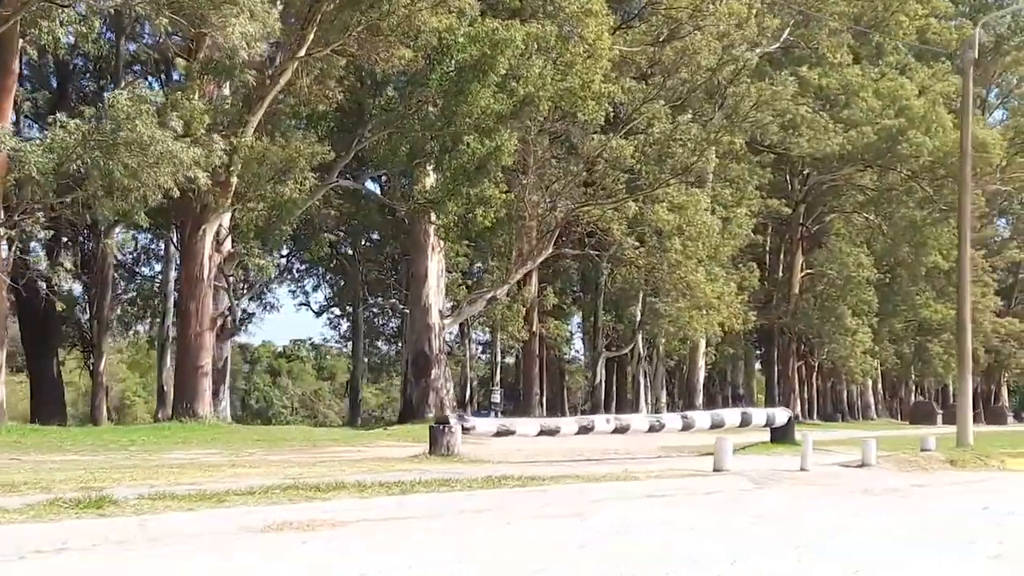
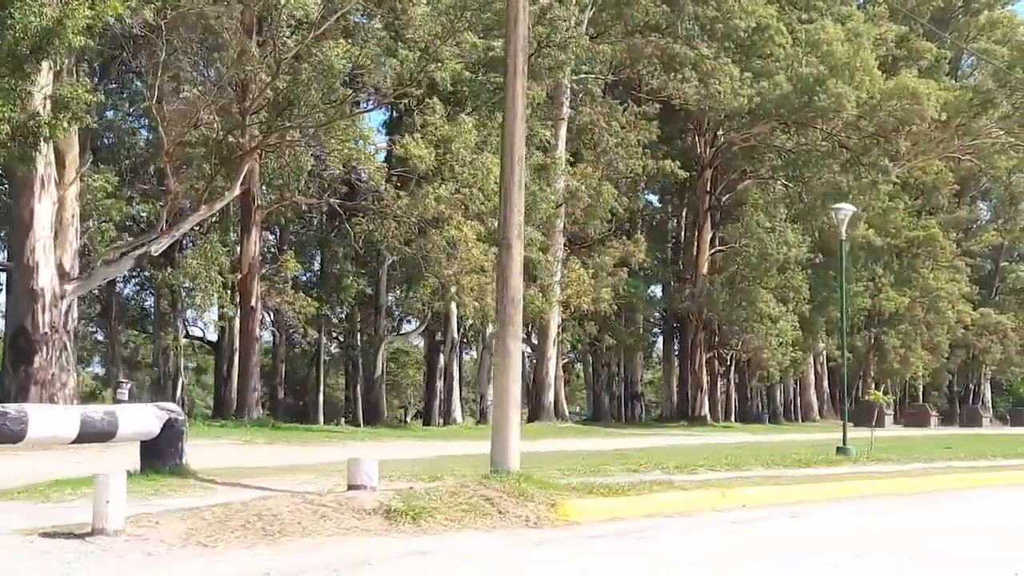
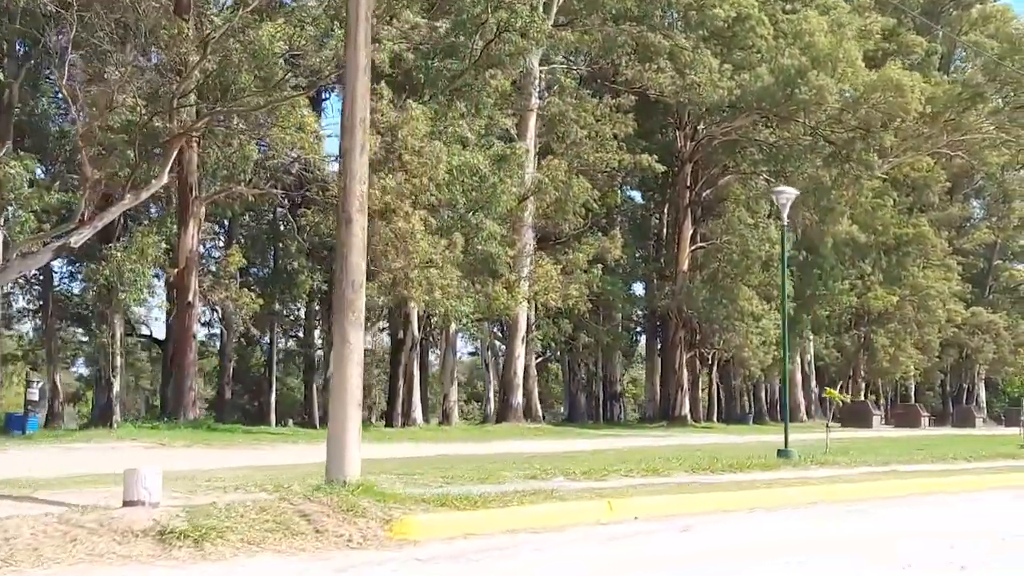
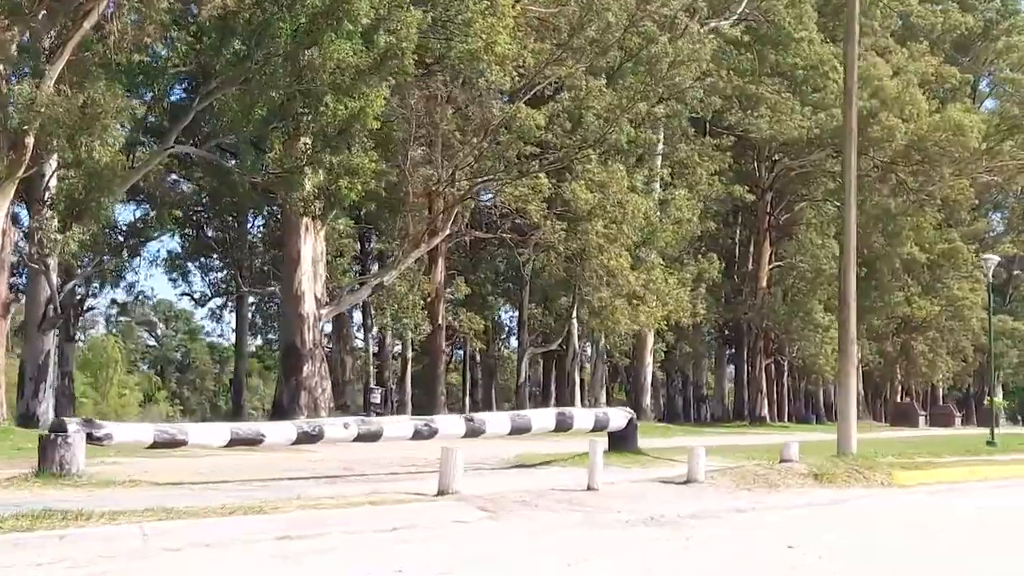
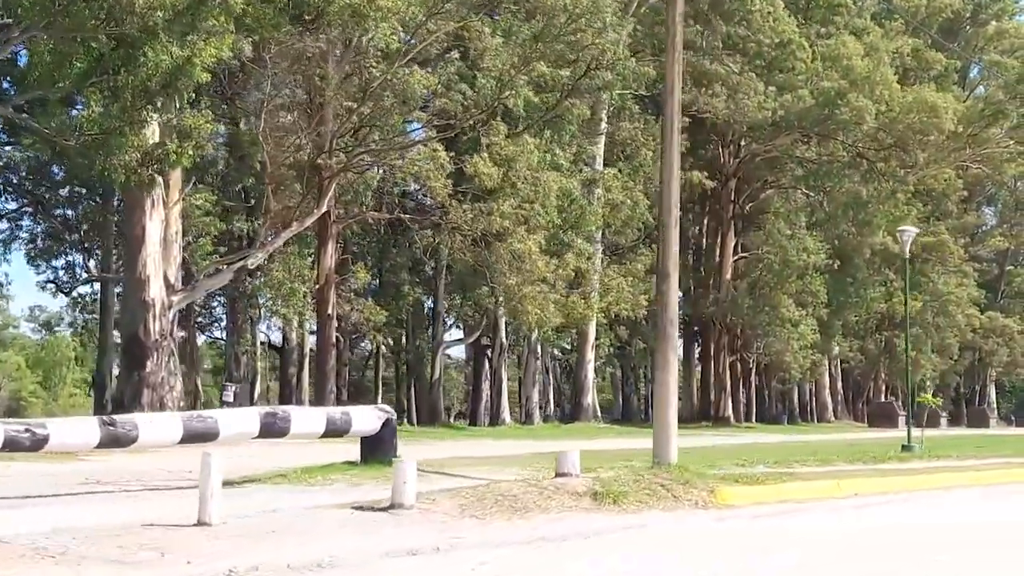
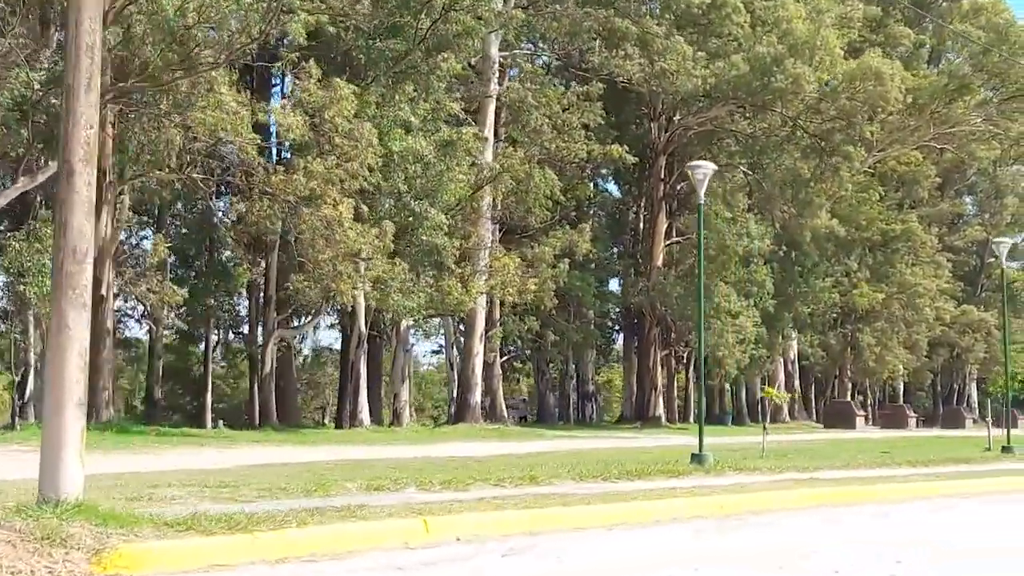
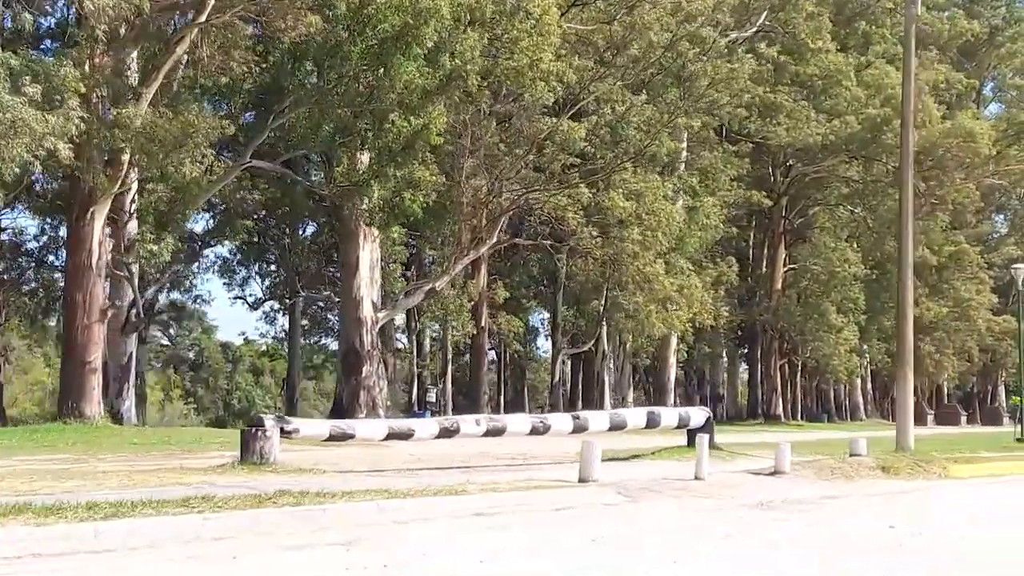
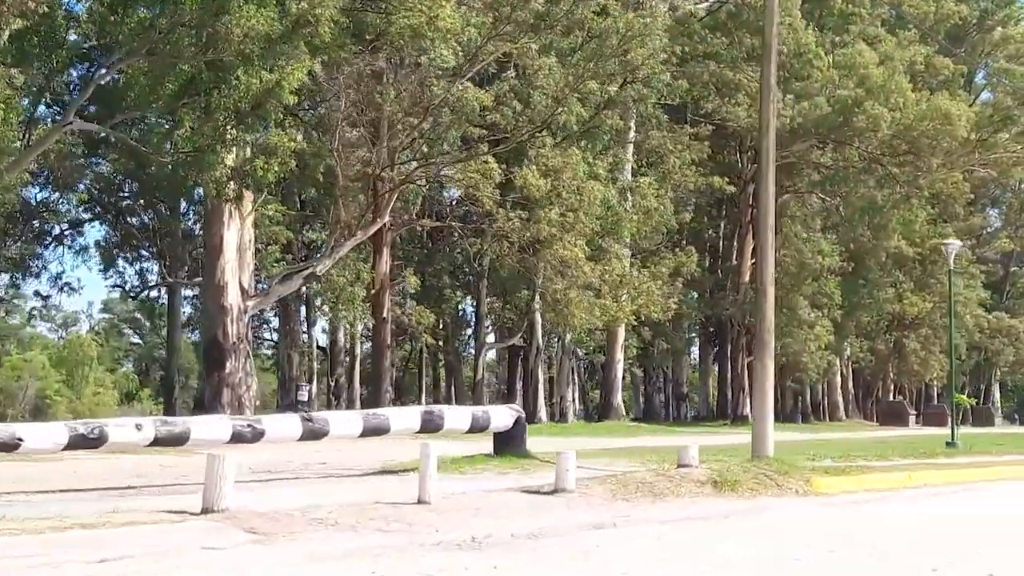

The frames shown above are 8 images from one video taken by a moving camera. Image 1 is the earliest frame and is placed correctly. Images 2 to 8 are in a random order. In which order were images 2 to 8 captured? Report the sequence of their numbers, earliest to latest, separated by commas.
7, 4, 8, 5, 2, 3, 6
